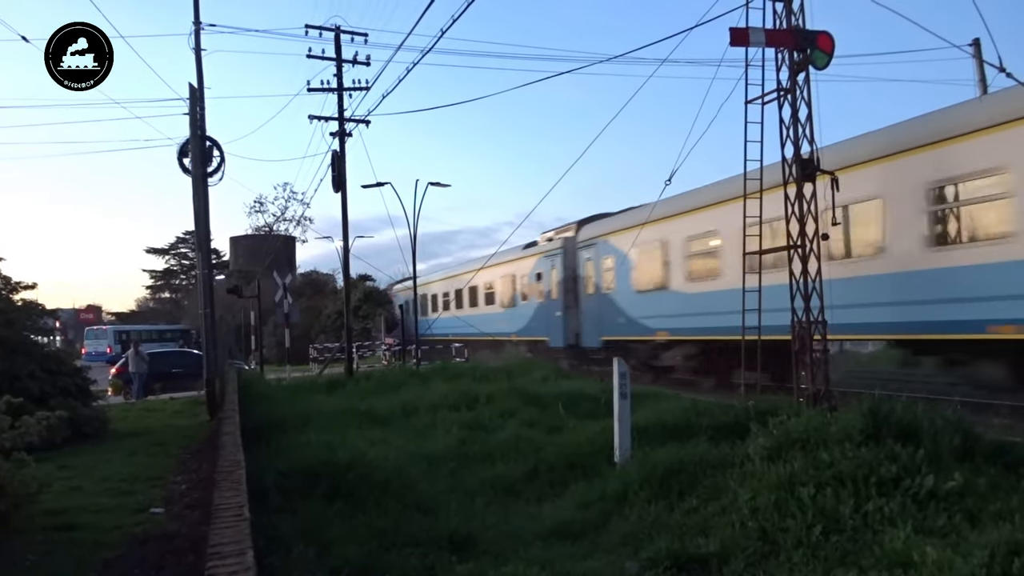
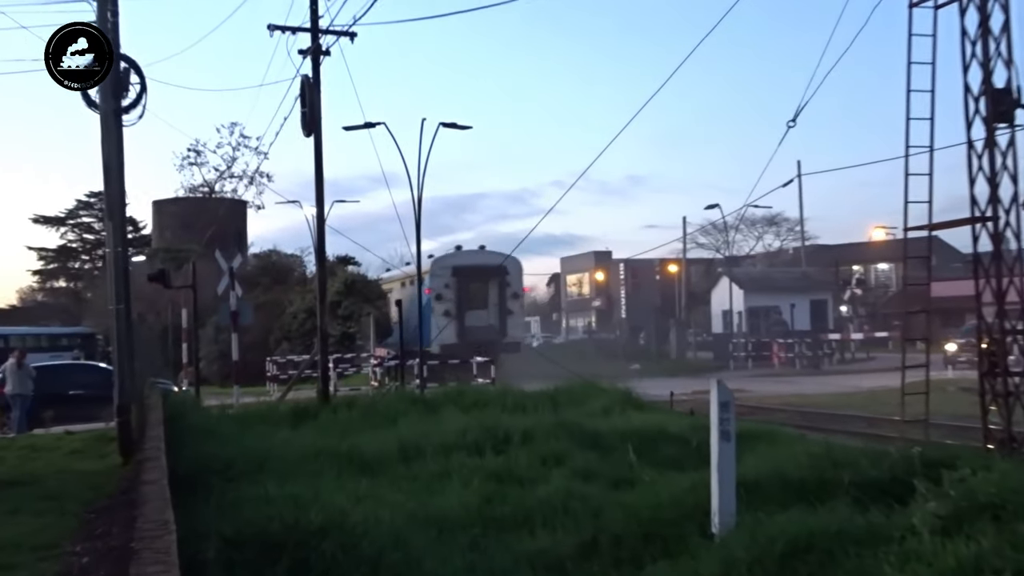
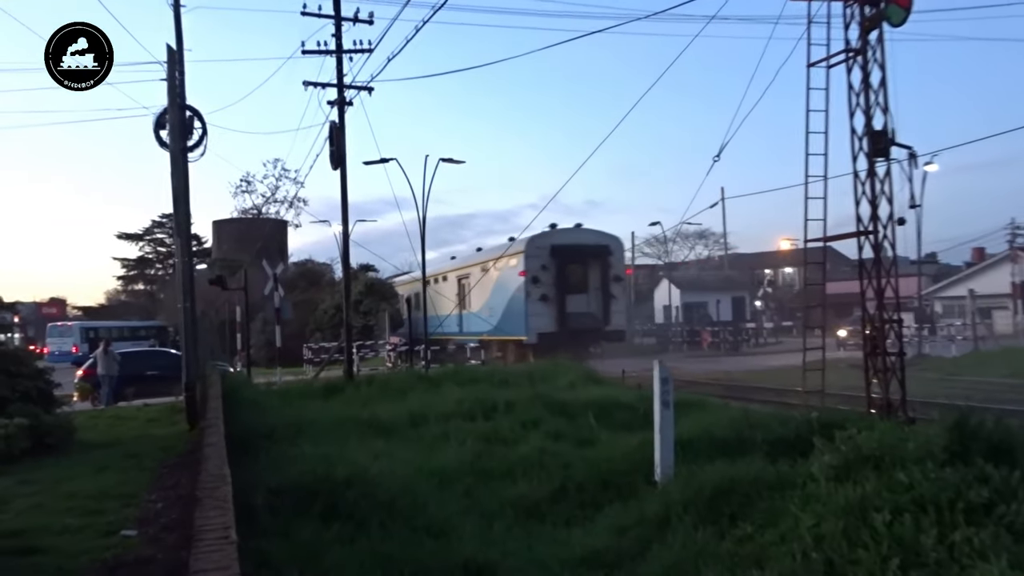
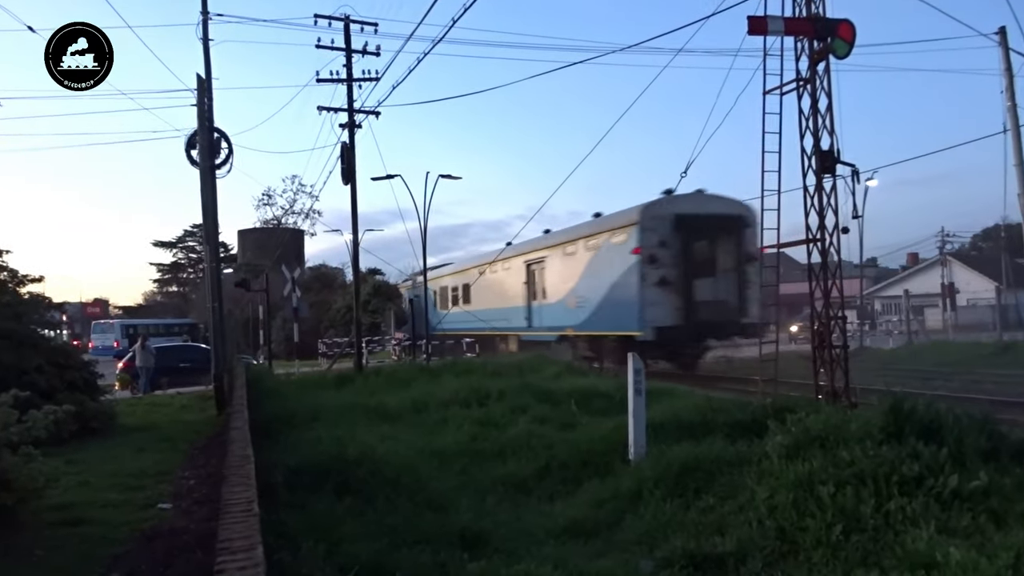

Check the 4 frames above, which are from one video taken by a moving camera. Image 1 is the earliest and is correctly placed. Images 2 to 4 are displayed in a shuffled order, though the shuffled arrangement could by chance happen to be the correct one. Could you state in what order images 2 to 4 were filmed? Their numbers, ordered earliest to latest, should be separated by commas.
4, 3, 2
